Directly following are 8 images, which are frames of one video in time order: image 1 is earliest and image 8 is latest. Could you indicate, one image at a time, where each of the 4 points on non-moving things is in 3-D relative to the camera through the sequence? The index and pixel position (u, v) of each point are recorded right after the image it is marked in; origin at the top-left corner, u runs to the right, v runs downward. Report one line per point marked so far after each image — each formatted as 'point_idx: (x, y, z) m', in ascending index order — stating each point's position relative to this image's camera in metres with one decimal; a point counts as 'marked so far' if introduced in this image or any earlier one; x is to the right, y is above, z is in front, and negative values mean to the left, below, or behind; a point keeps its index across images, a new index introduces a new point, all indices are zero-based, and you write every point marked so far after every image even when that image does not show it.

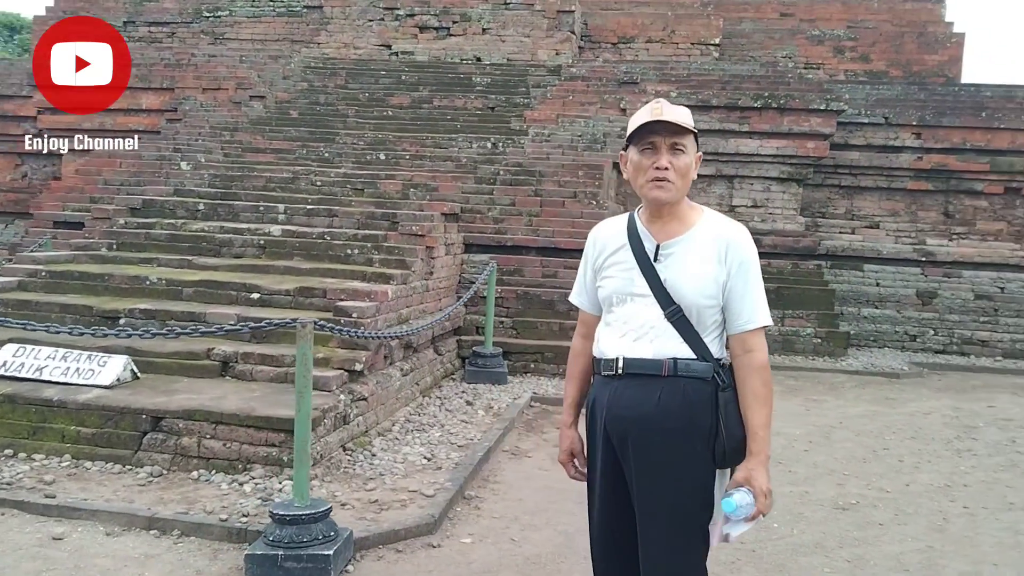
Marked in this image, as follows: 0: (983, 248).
0: (+6.6, +0.5, +11.7) m
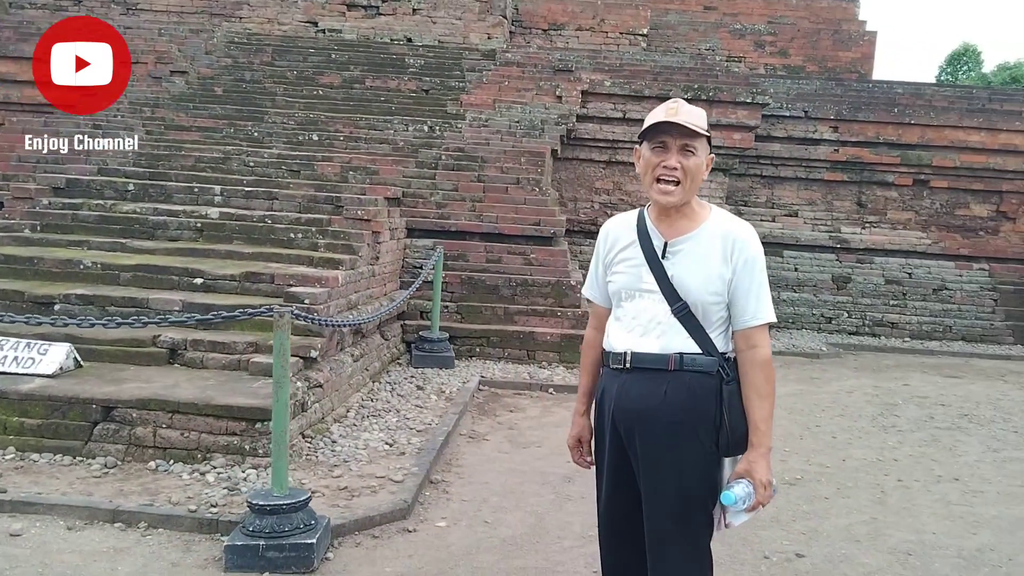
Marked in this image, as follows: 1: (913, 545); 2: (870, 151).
0: (+5.6, +0.7, +12.3) m
1: (+1.6, -1.0, +3.2) m
2: (+5.2, +2.0, +12.3) m
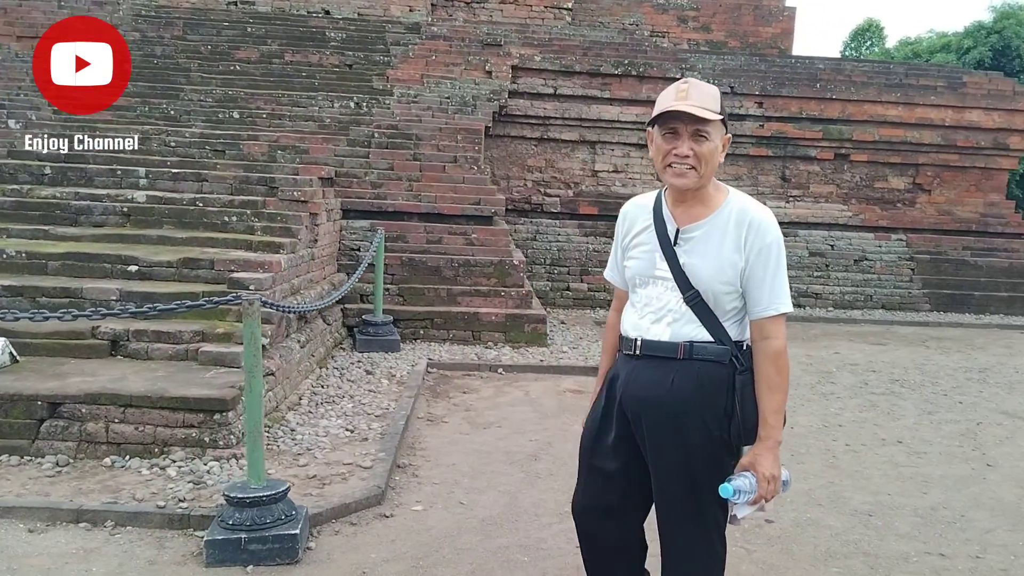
0: (+4.6, +1.2, +12.8) m
1: (+1.5, -0.9, +3.4) m
2: (+4.2, +2.5, +12.7) m
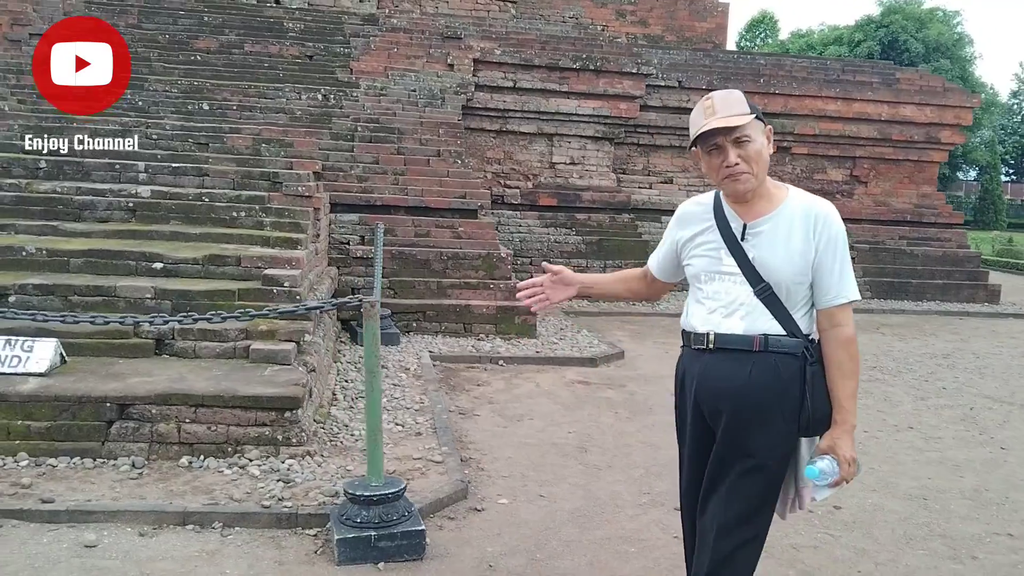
0: (+3.9, +1.4, +13.4) m
1: (+1.8, -0.9, +3.7) m
2: (+3.5, +2.6, +13.2) m
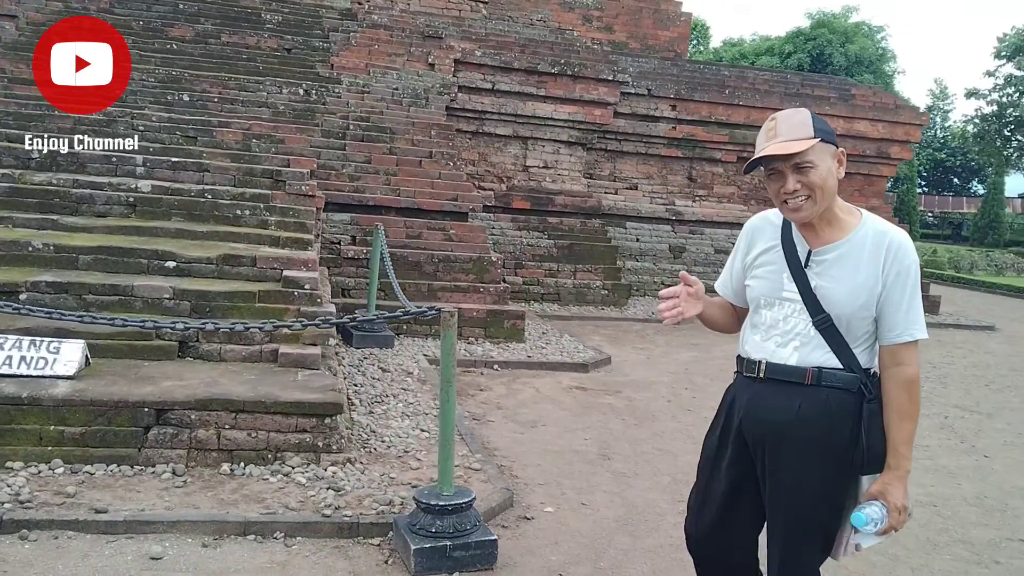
0: (+3.3, +1.3, +13.7) m
1: (+2.0, -1.0, +3.9) m
2: (+3.0, +2.5, +13.5) m
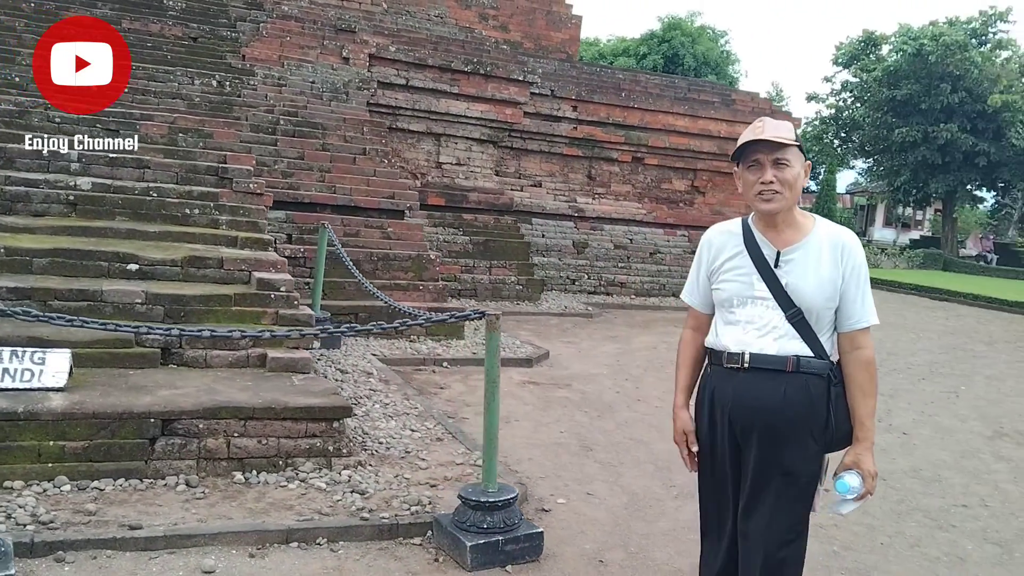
0: (+1.8, +1.4, +14.2) m
1: (+2.0, -1.0, +4.3) m
2: (+1.4, +2.6, +13.9) m
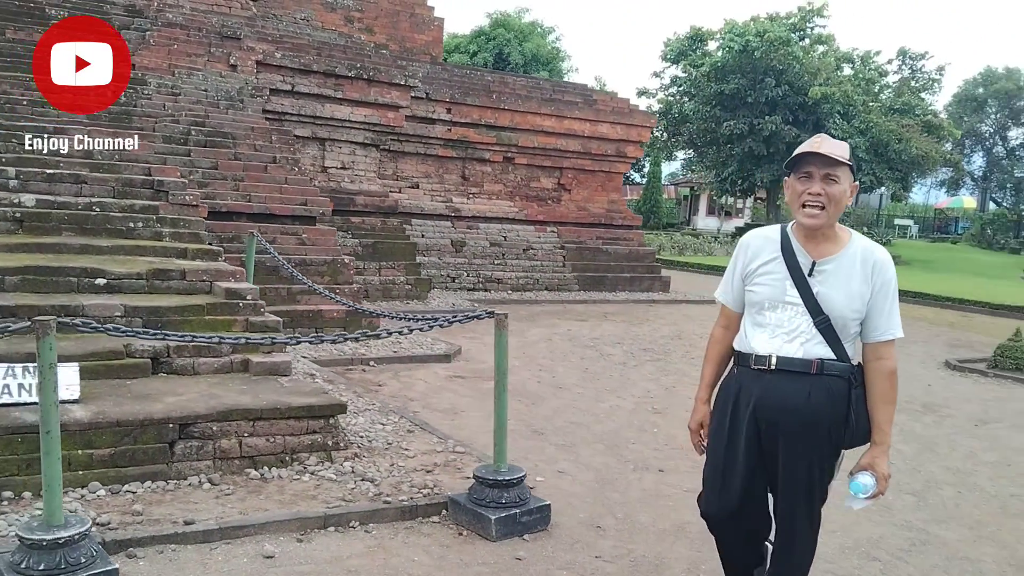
0: (-0.3, +1.4, +14.8) m
1: (+1.8, -0.9, +5.2) m
2: (-0.6, +2.7, +14.4) m
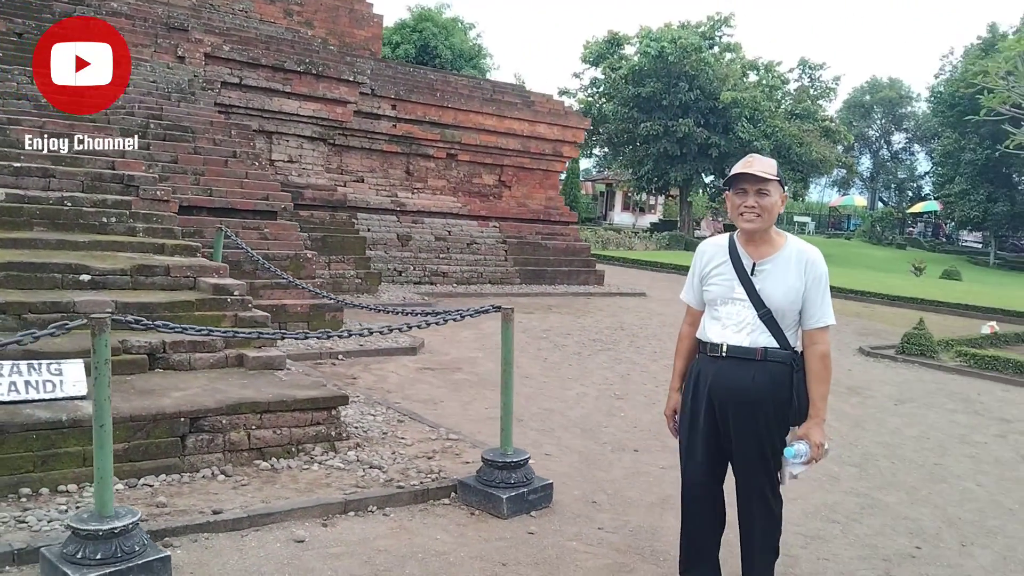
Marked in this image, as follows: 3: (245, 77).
0: (-1.3, +1.5, +14.9) m
1: (+1.6, -0.9, +5.6) m
2: (-1.6, +2.8, +14.5) m
3: (-3.6, +2.8, +11.2) m
